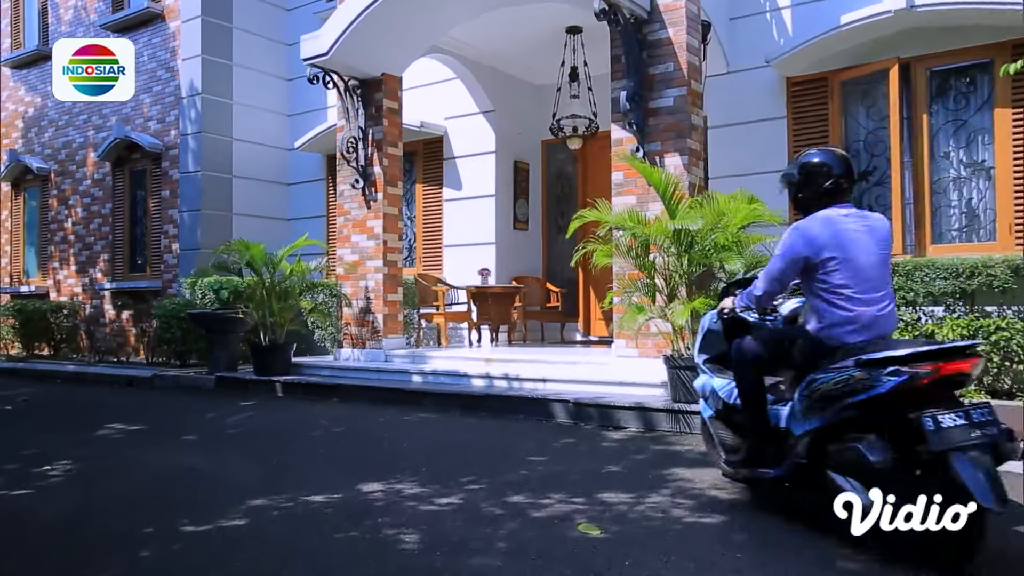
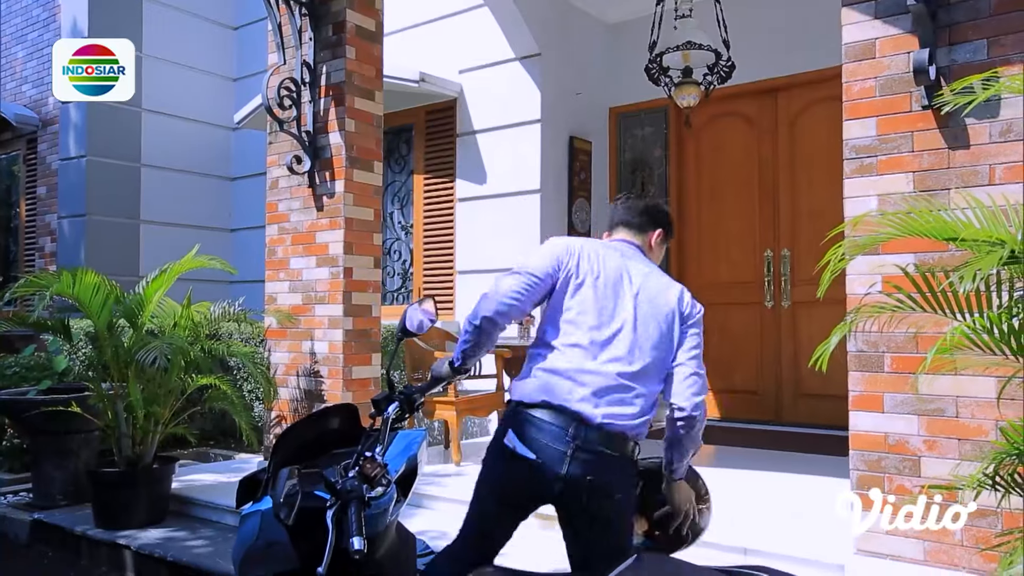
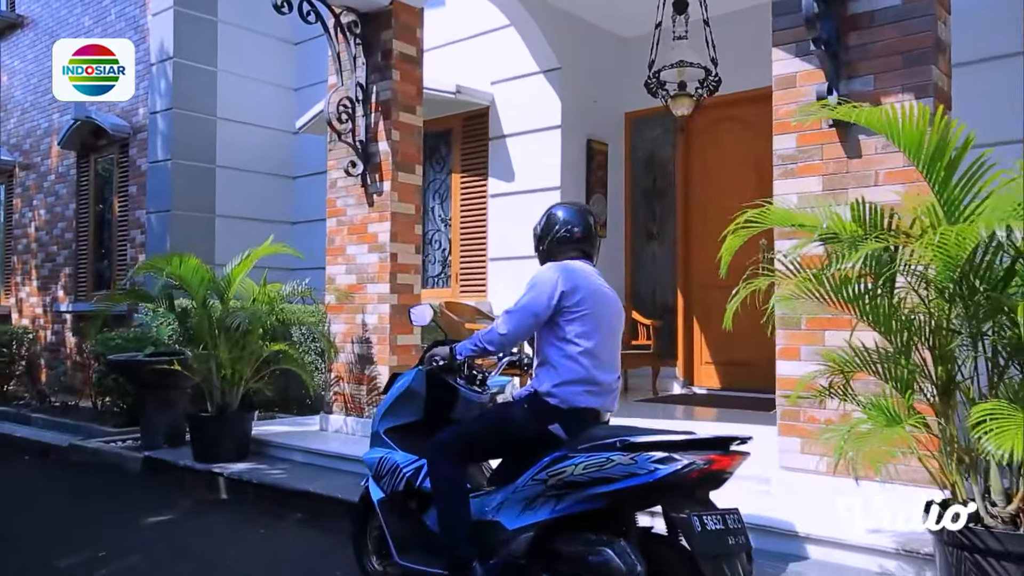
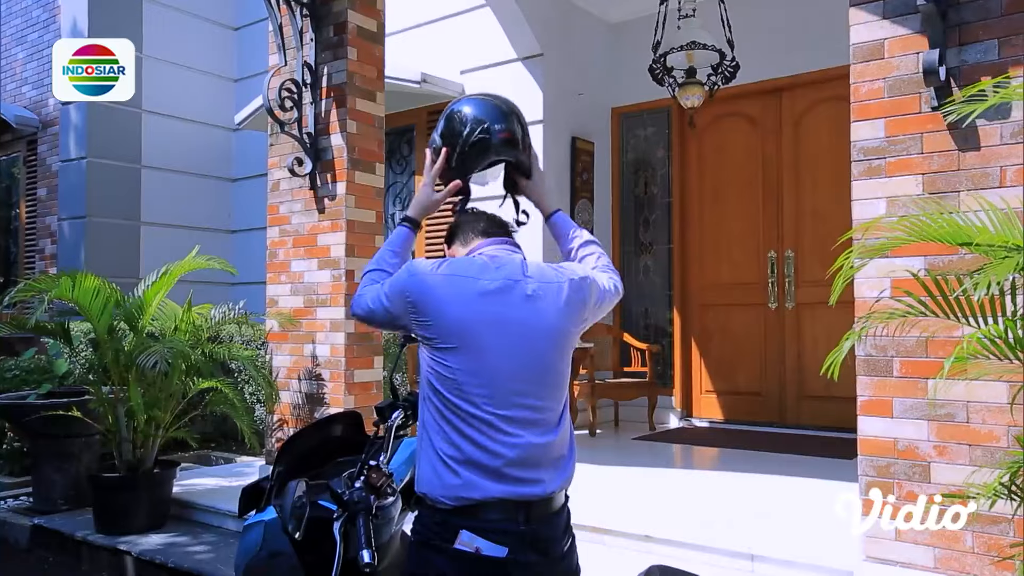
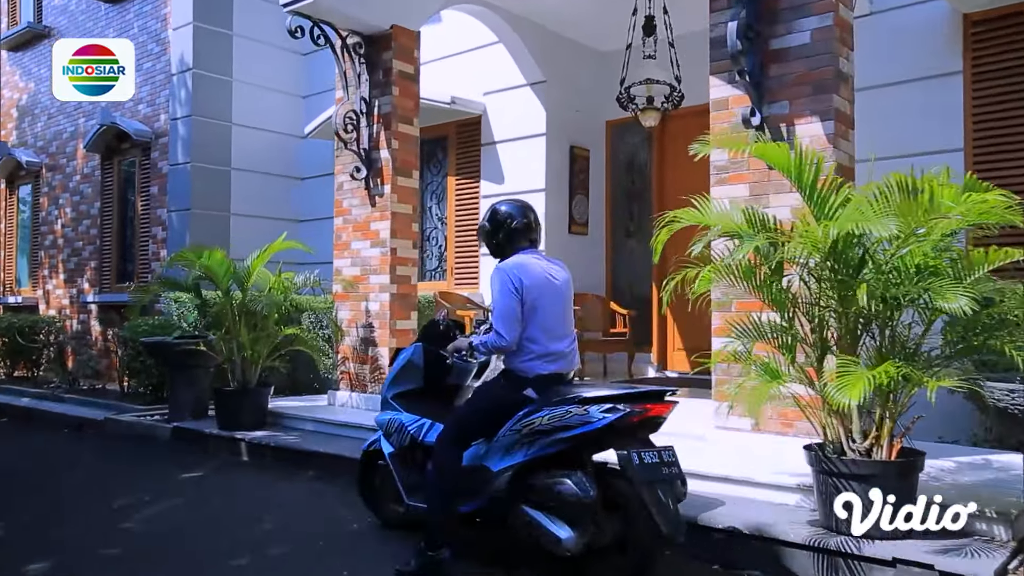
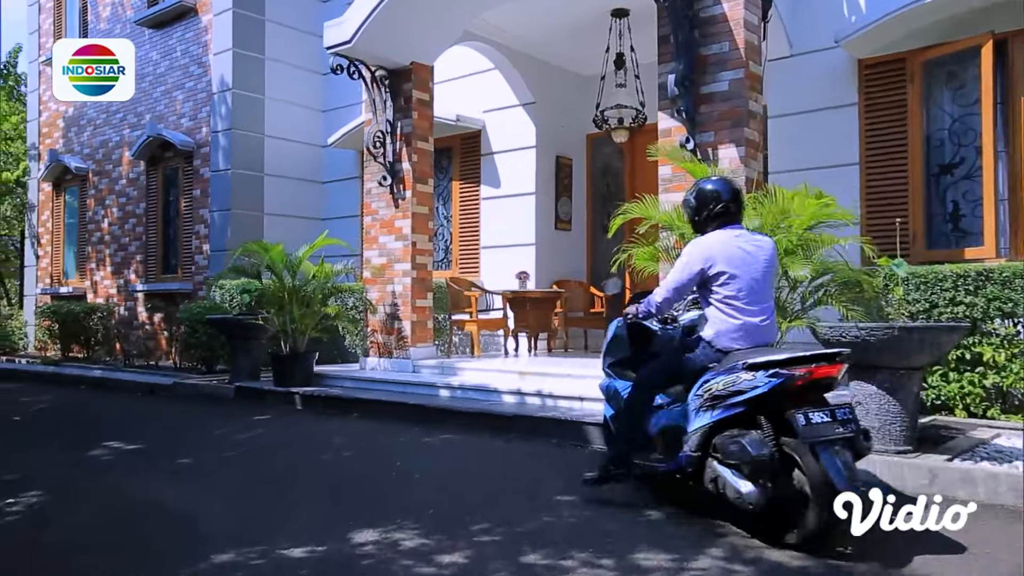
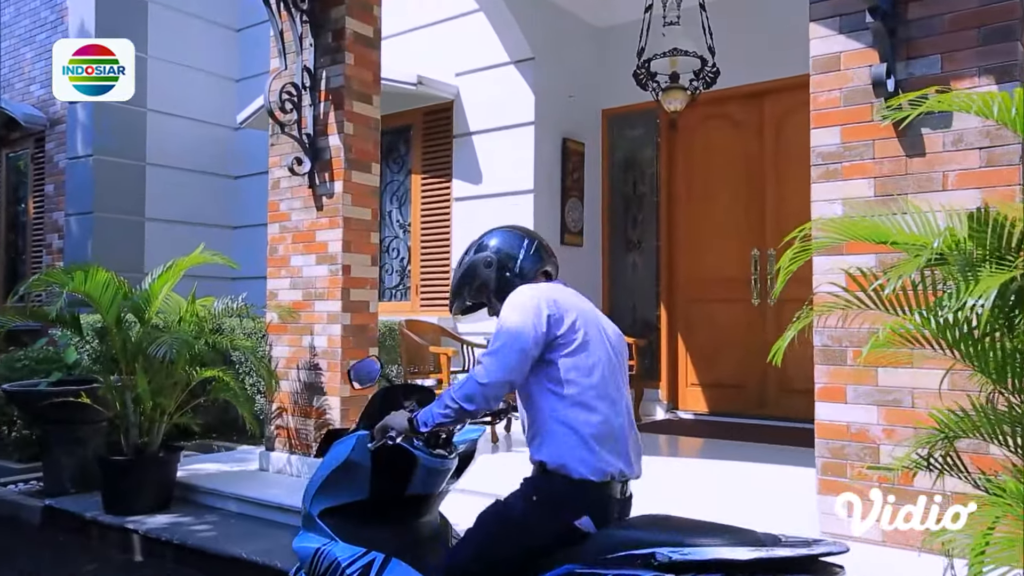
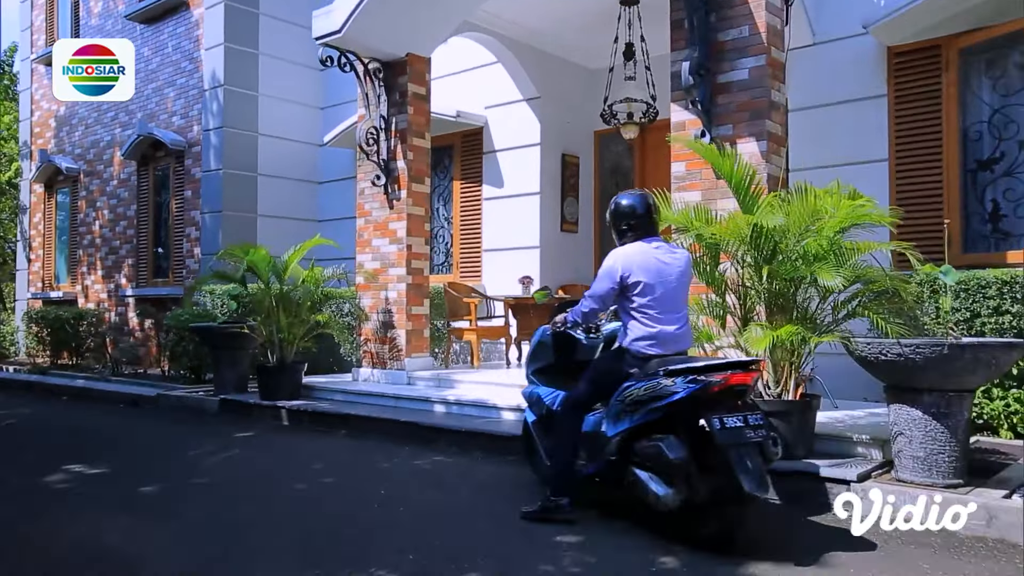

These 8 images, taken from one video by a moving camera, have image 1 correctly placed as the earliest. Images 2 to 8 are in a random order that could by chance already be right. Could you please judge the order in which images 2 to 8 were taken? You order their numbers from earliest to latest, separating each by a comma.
6, 8, 5, 3, 7, 4, 2
